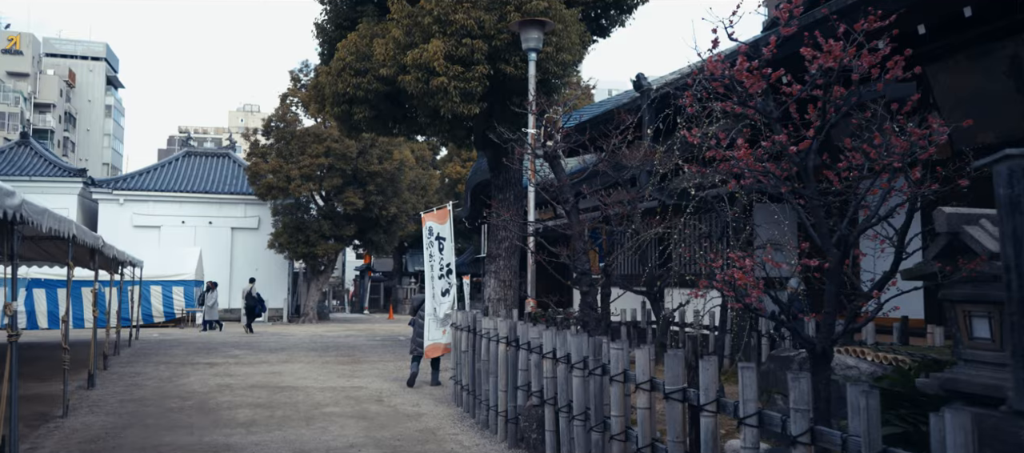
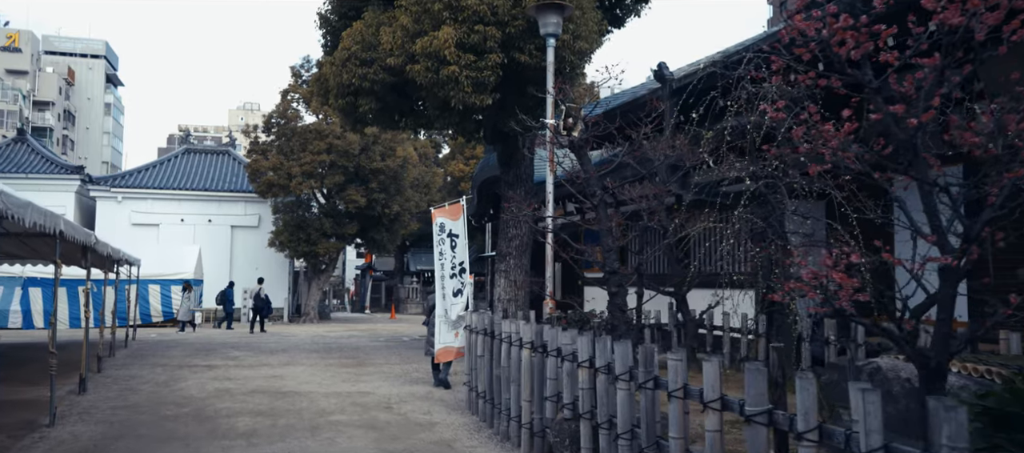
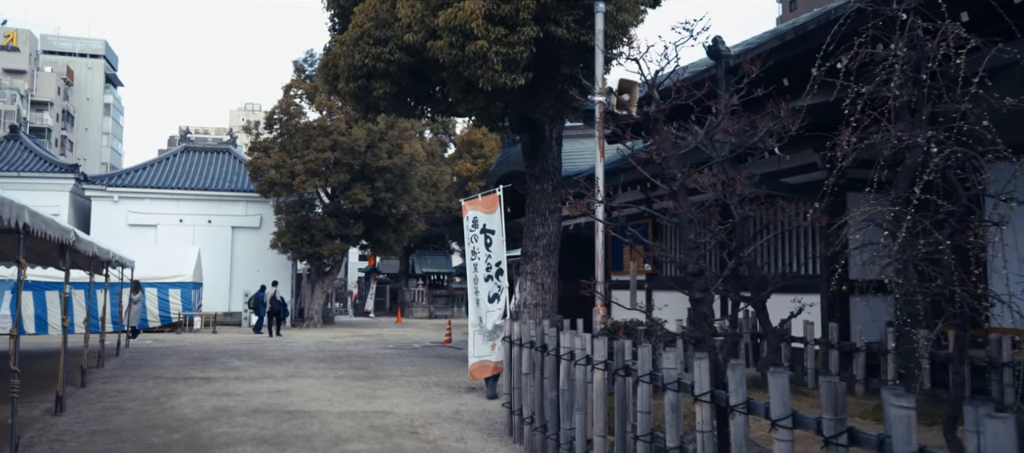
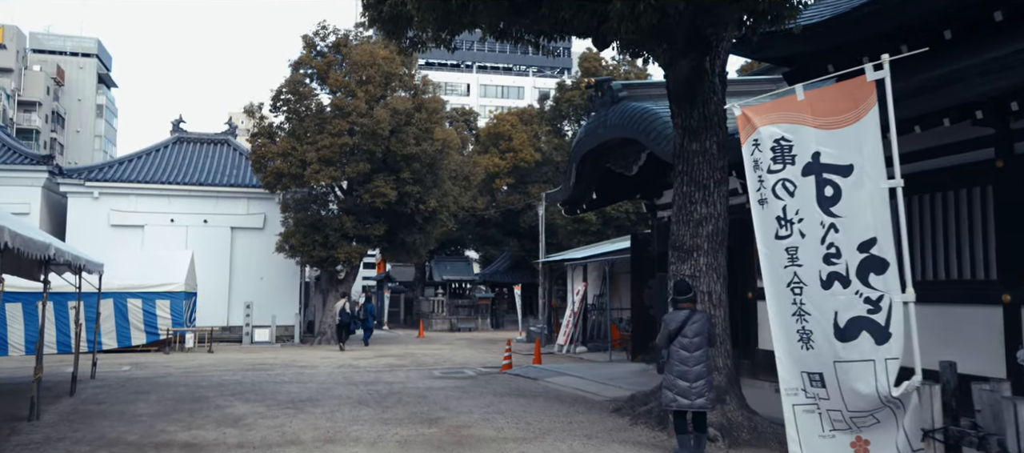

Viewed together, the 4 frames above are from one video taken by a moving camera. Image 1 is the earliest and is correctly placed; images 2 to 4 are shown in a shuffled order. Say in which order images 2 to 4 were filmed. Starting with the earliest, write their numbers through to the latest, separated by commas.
2, 3, 4
